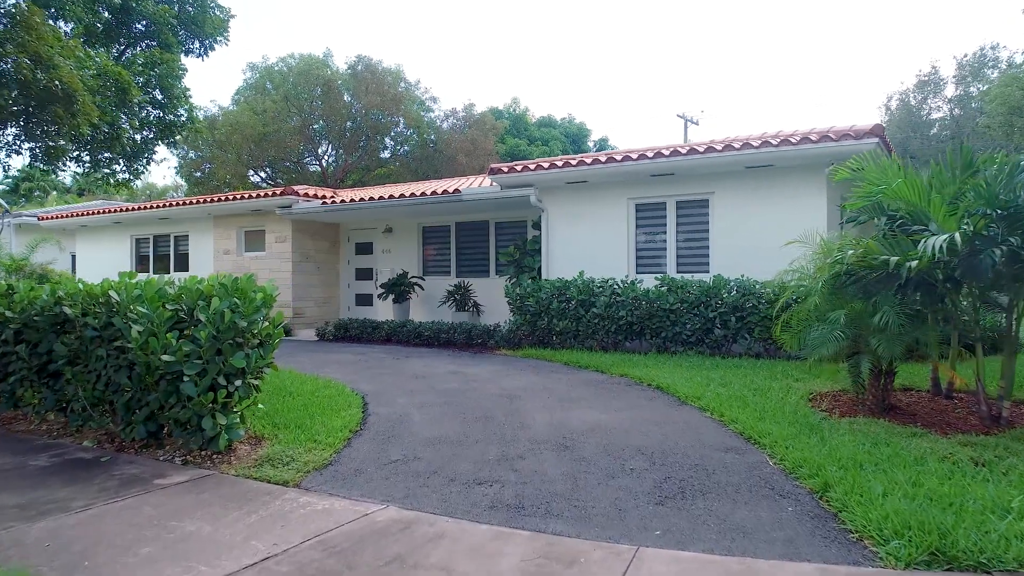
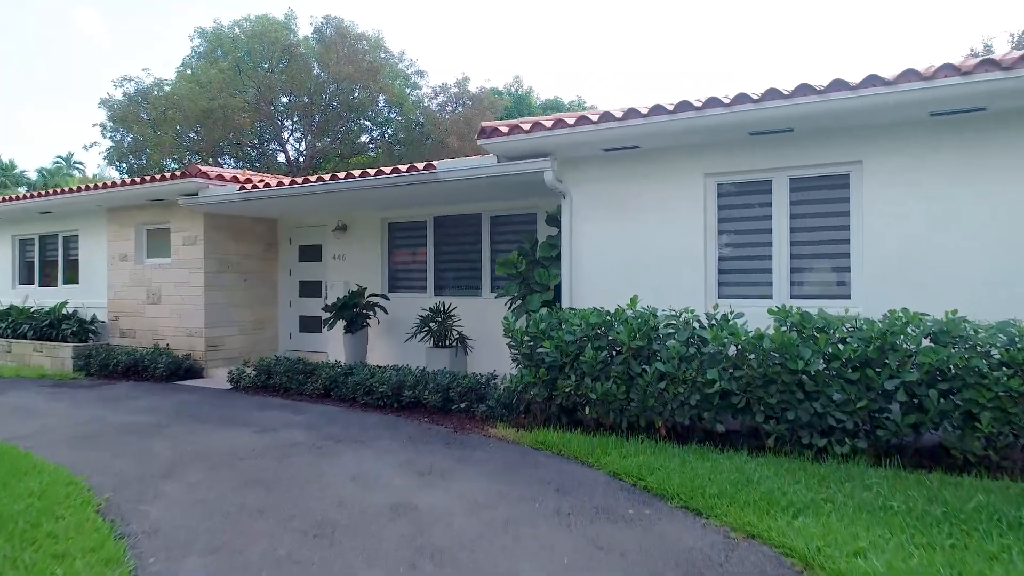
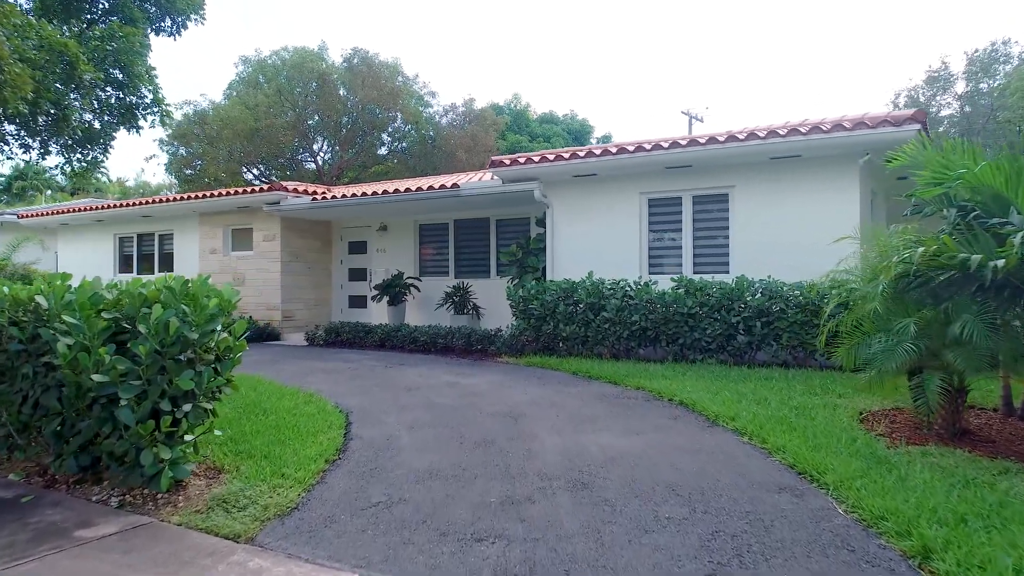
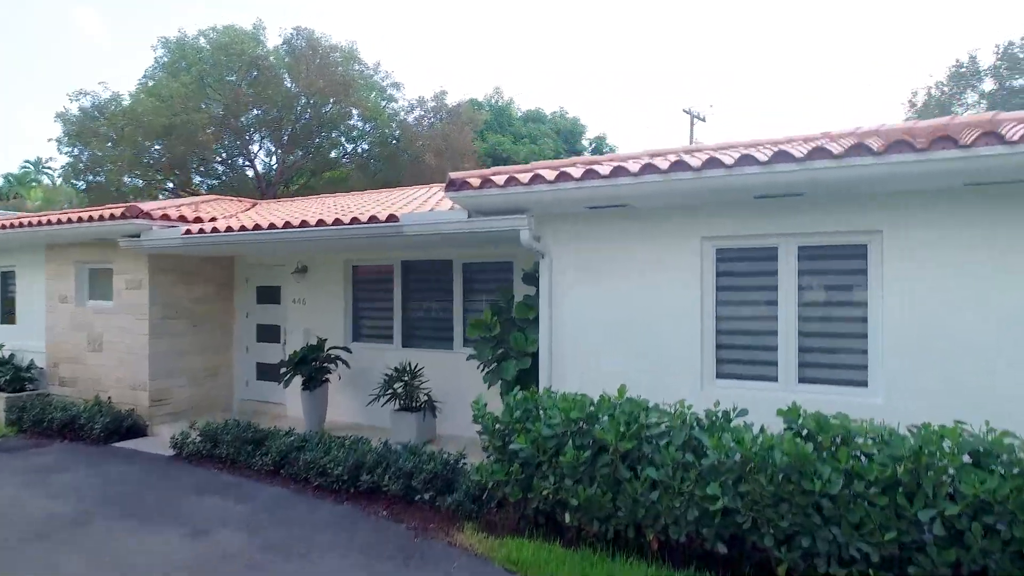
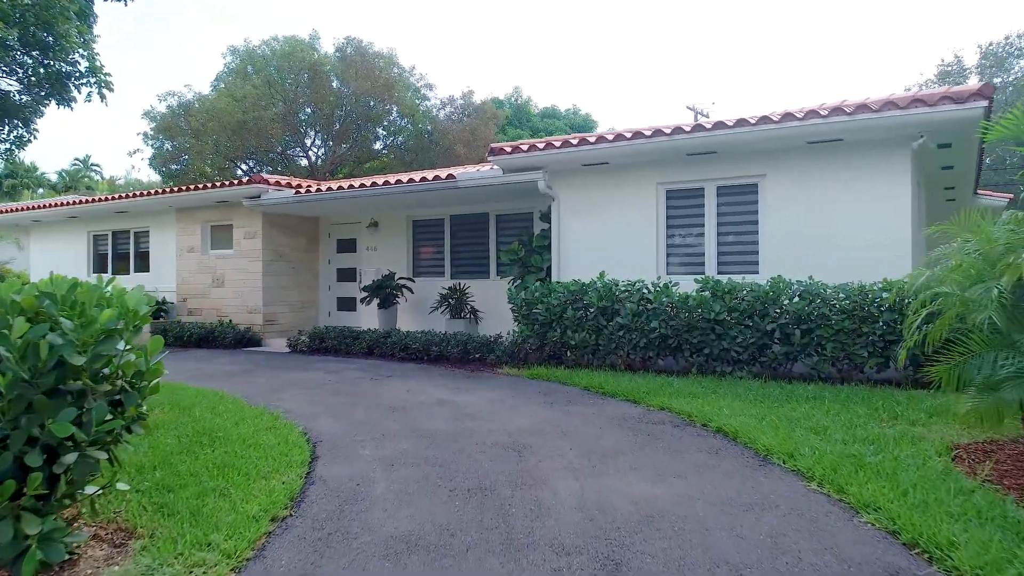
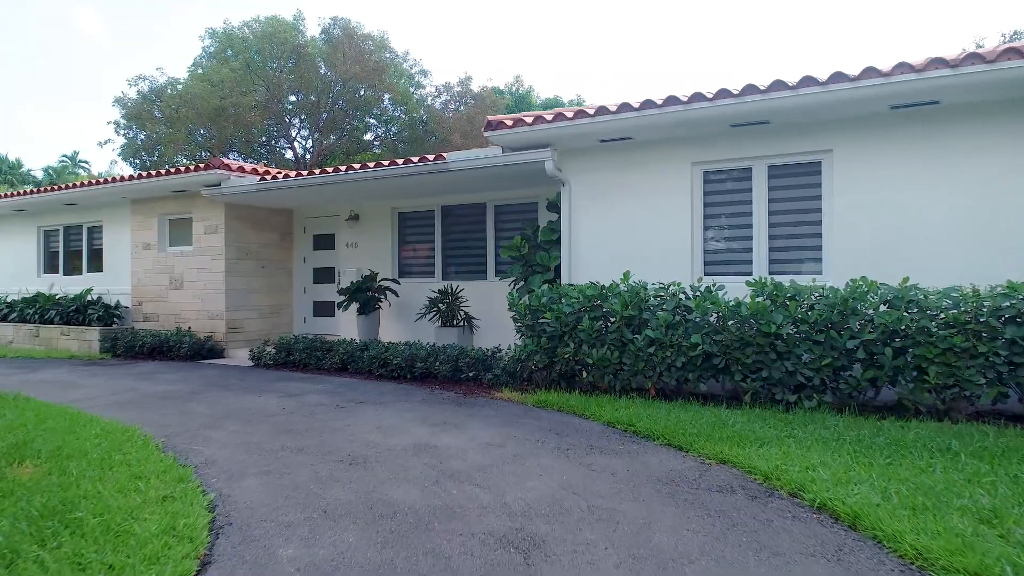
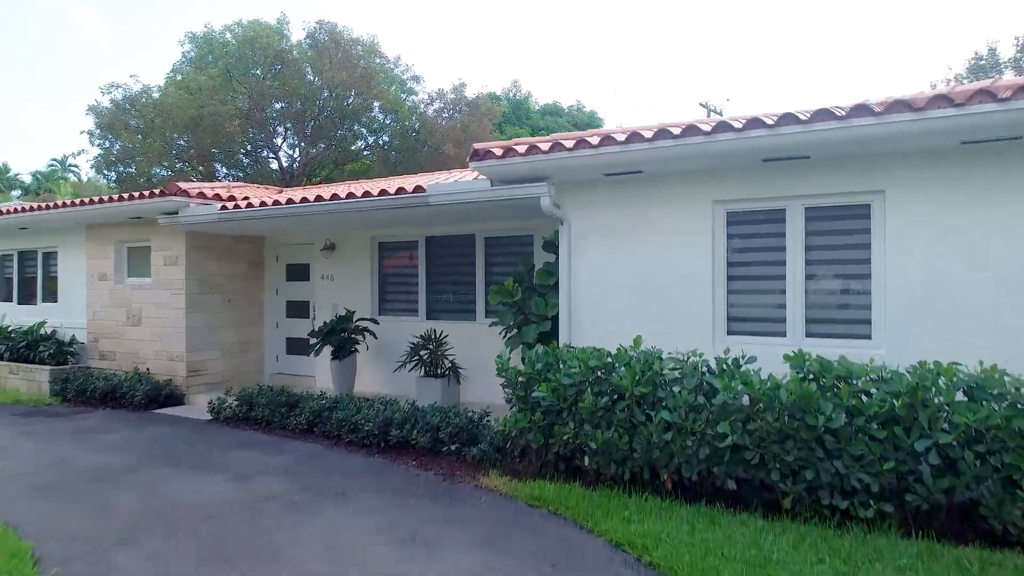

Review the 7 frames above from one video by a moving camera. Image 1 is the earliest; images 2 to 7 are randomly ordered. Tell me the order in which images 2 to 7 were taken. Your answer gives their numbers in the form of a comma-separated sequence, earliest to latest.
3, 5, 6, 2, 7, 4
